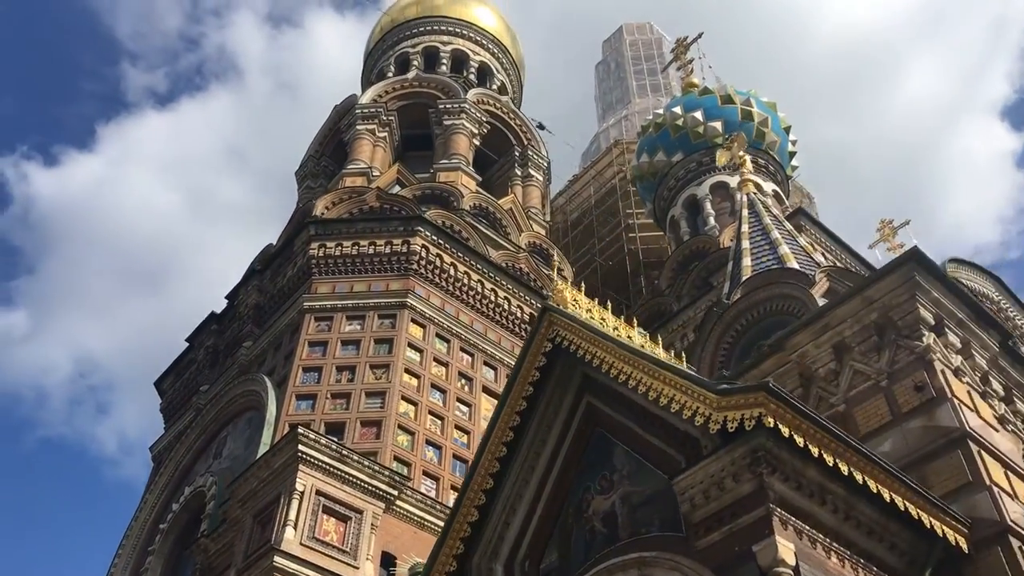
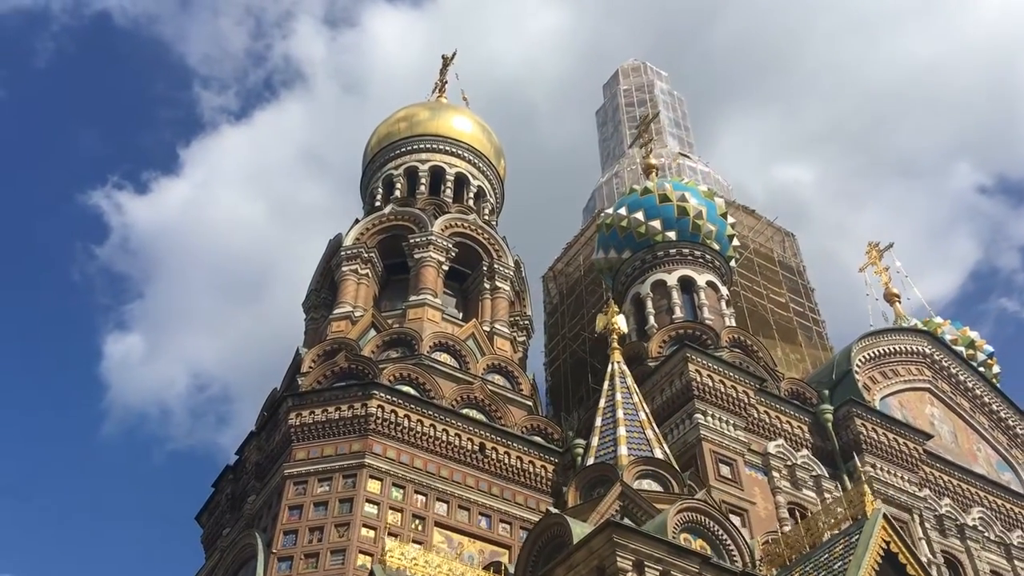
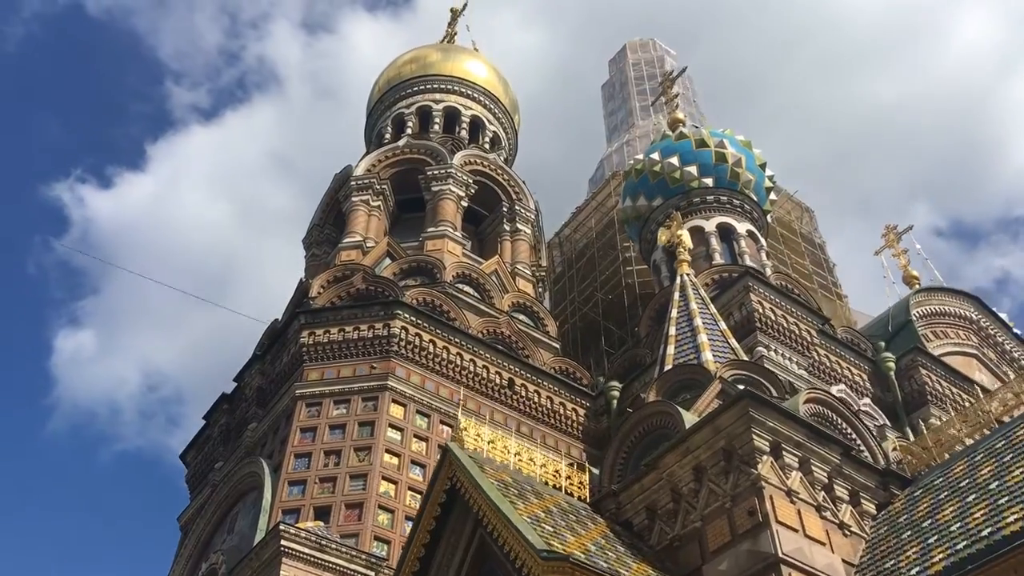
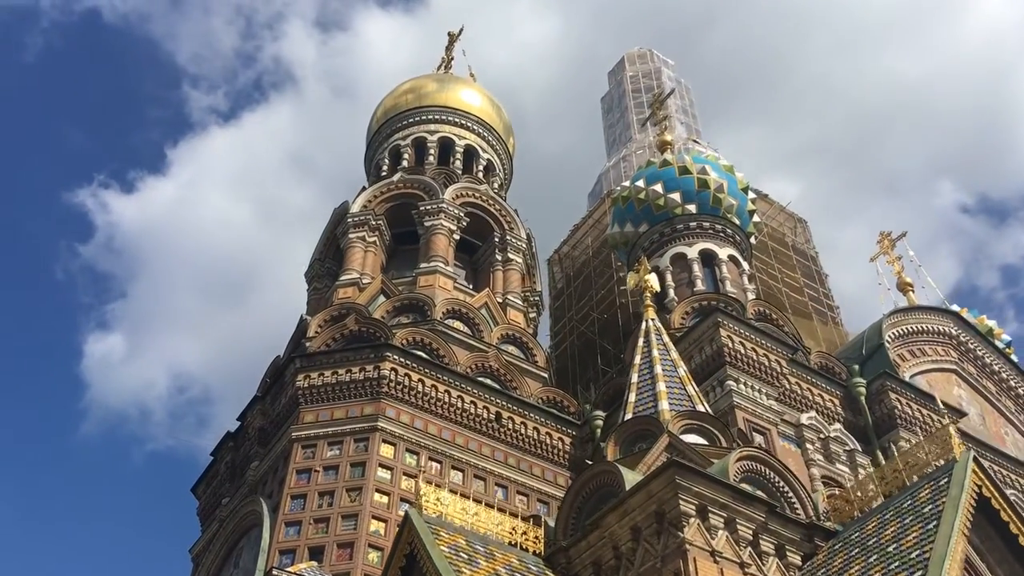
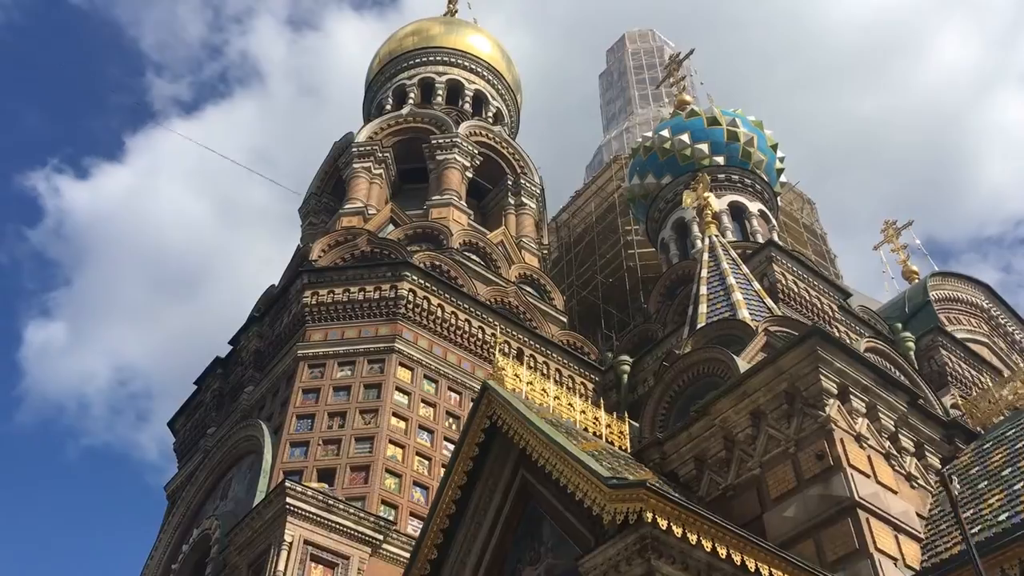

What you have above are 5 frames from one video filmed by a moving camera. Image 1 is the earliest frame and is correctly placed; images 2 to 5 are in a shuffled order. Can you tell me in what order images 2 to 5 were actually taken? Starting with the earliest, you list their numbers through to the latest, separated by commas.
5, 3, 4, 2
